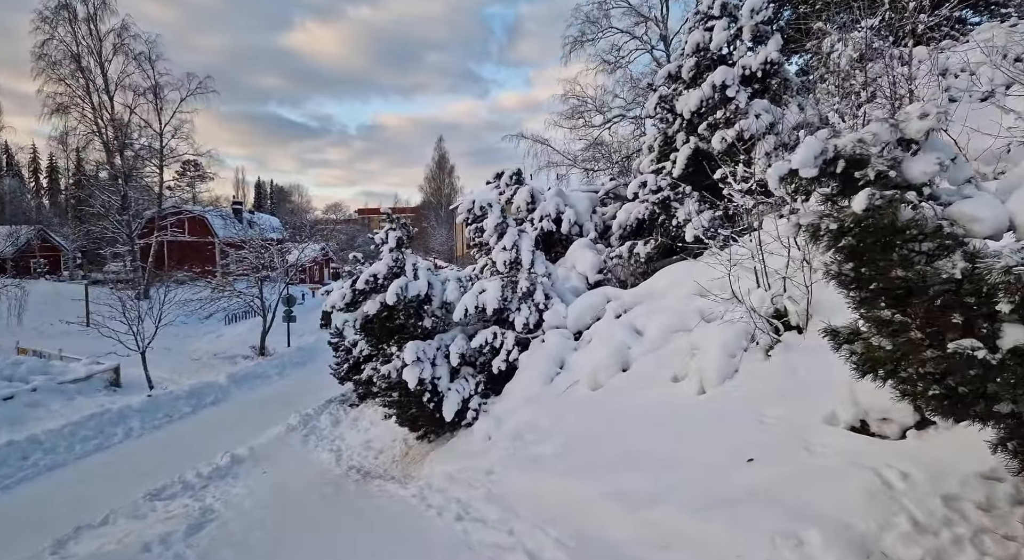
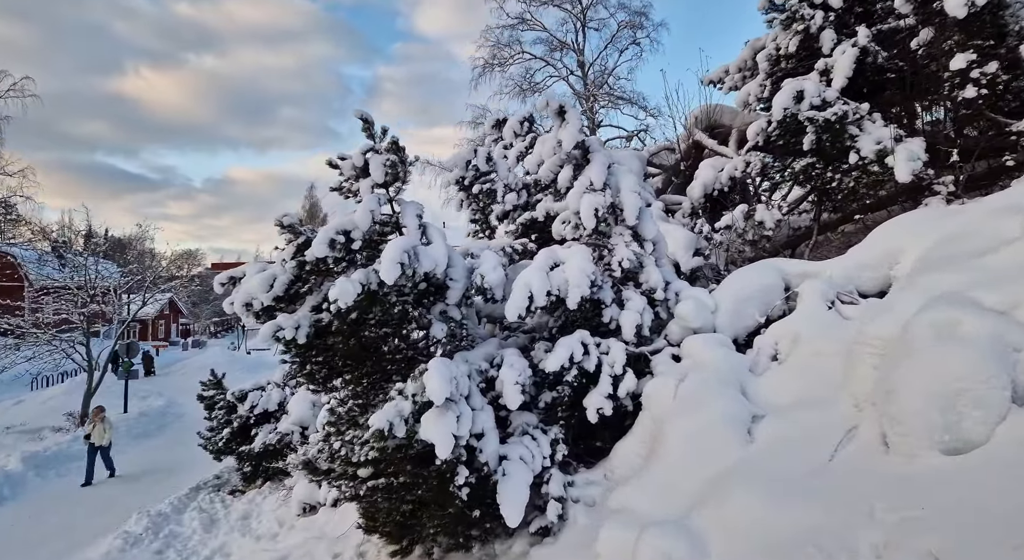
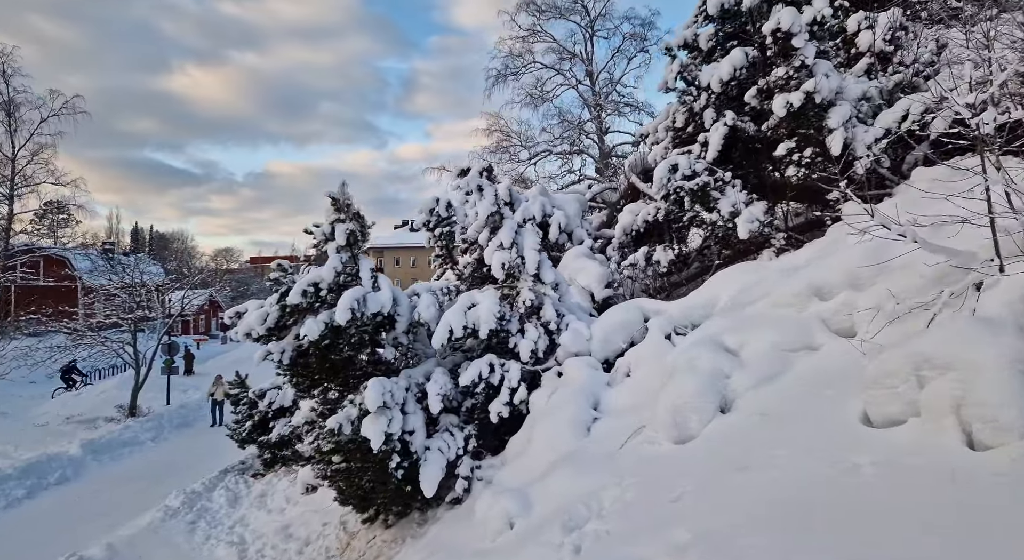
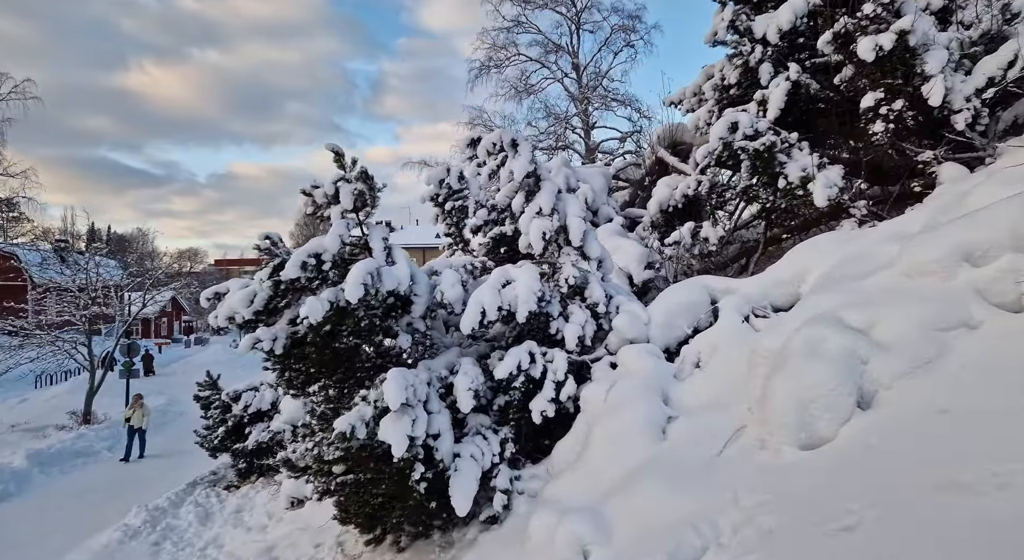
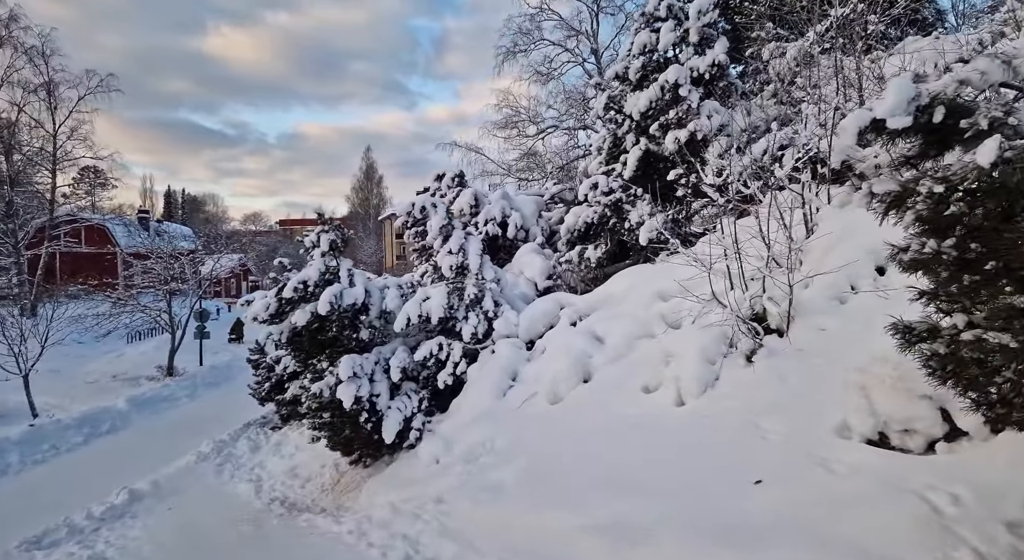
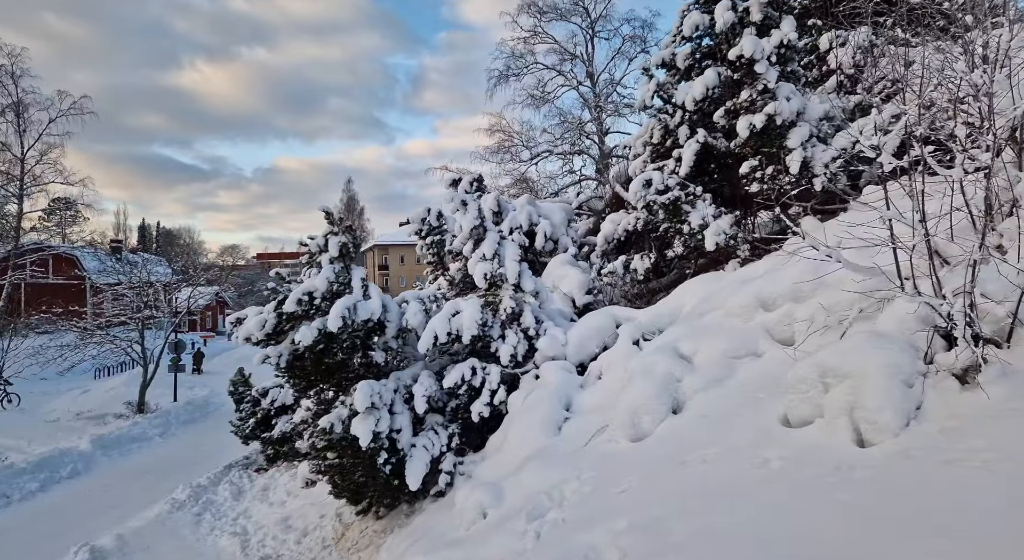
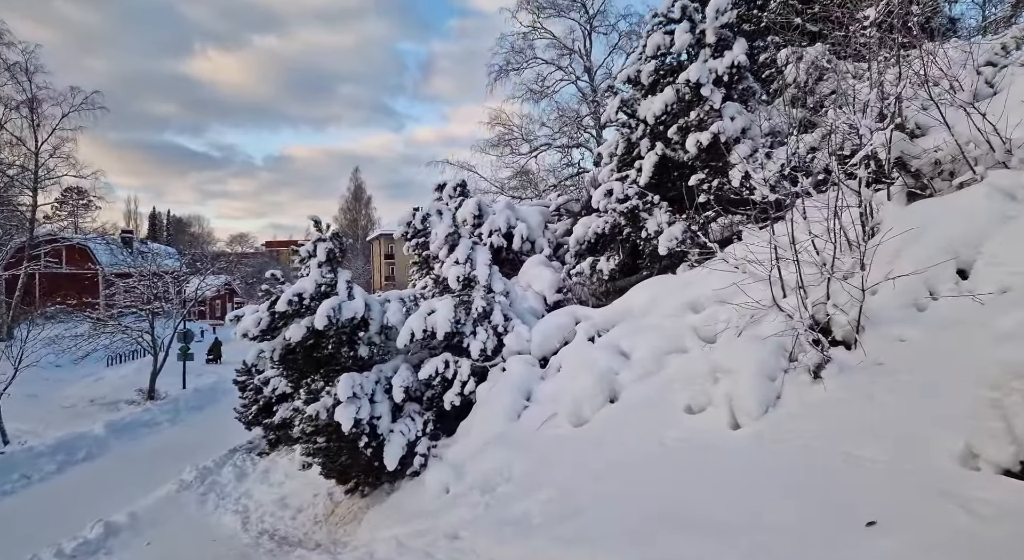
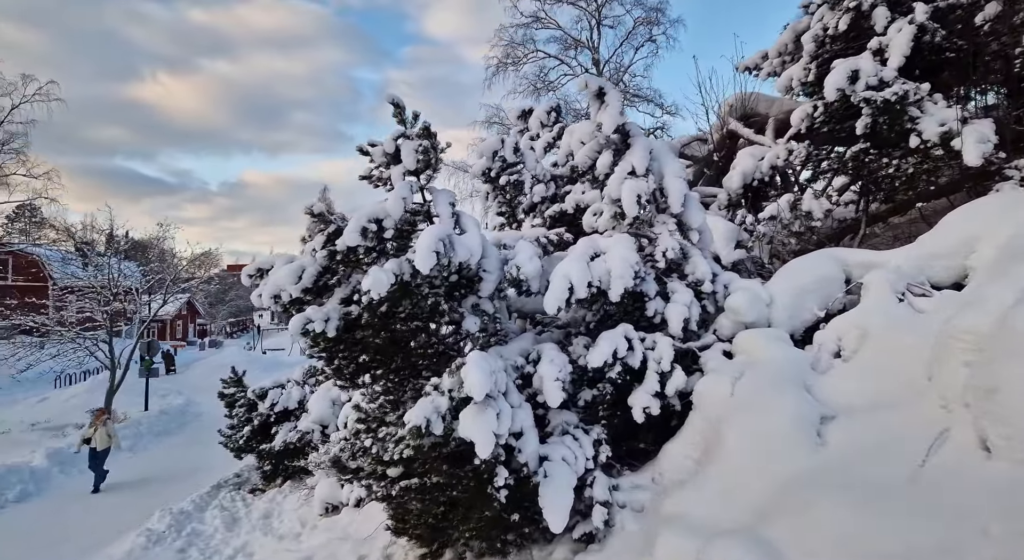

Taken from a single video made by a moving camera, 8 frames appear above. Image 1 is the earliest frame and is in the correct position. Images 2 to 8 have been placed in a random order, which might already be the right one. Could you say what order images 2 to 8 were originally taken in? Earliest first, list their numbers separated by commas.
5, 7, 6, 3, 4, 2, 8
